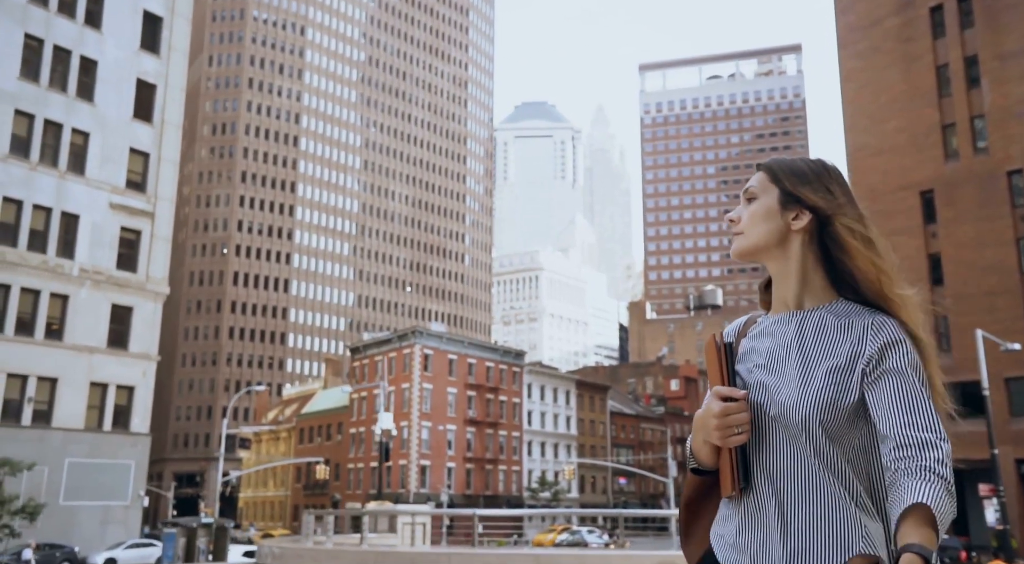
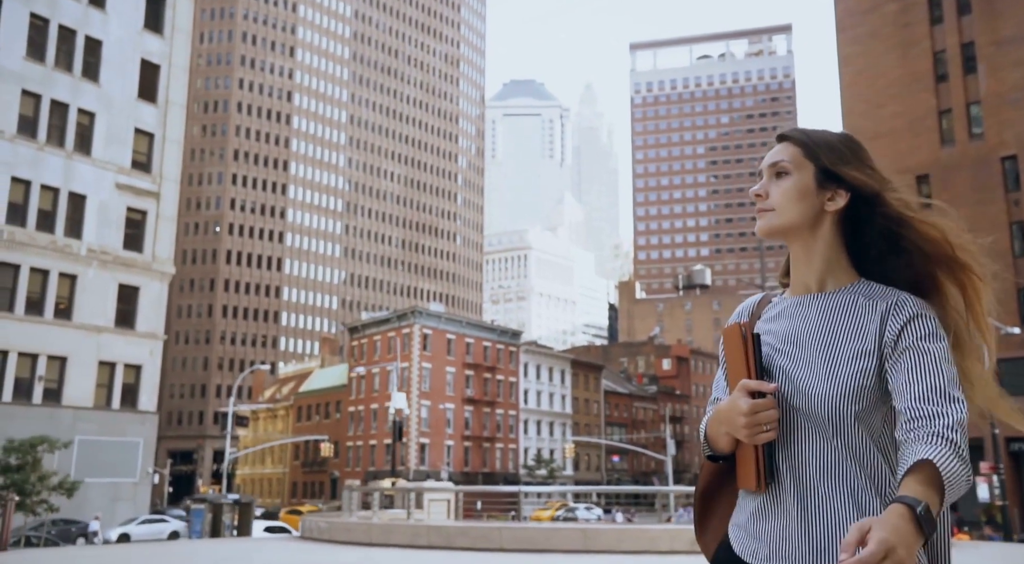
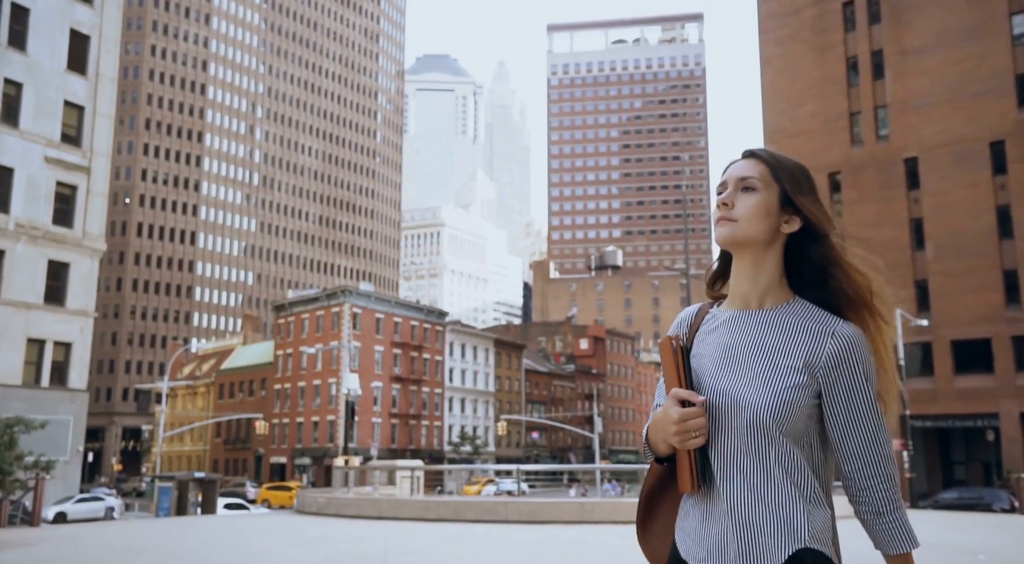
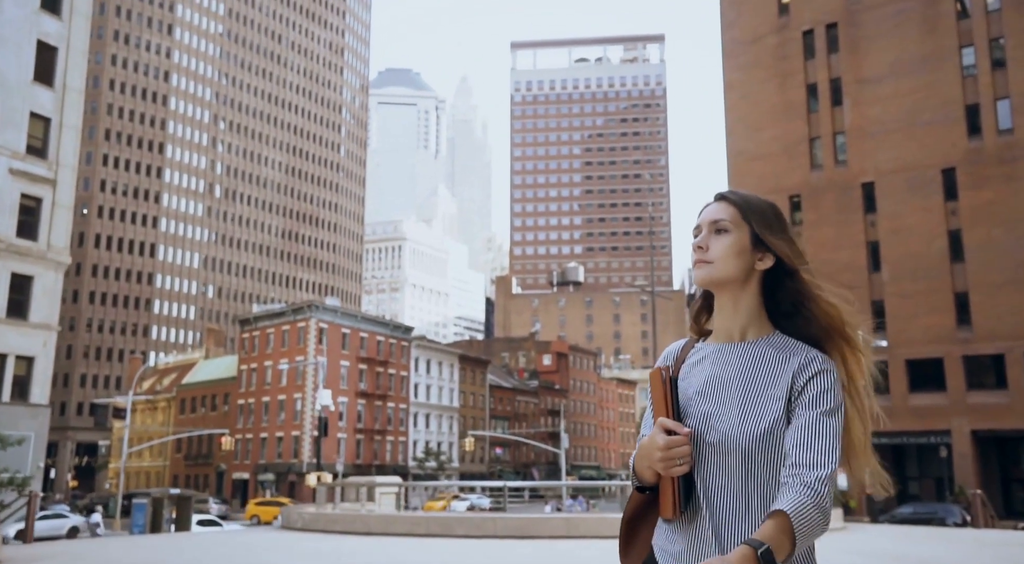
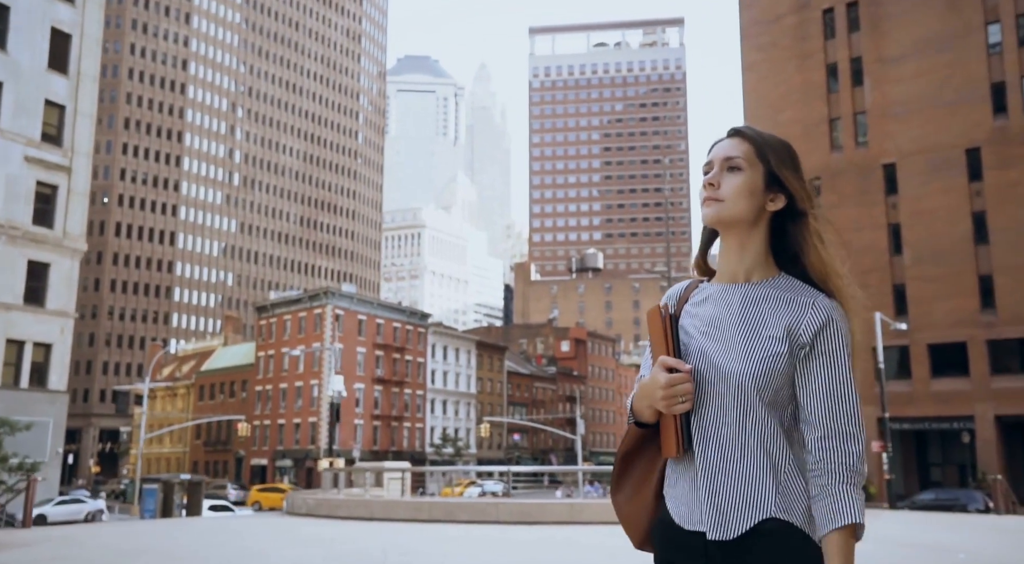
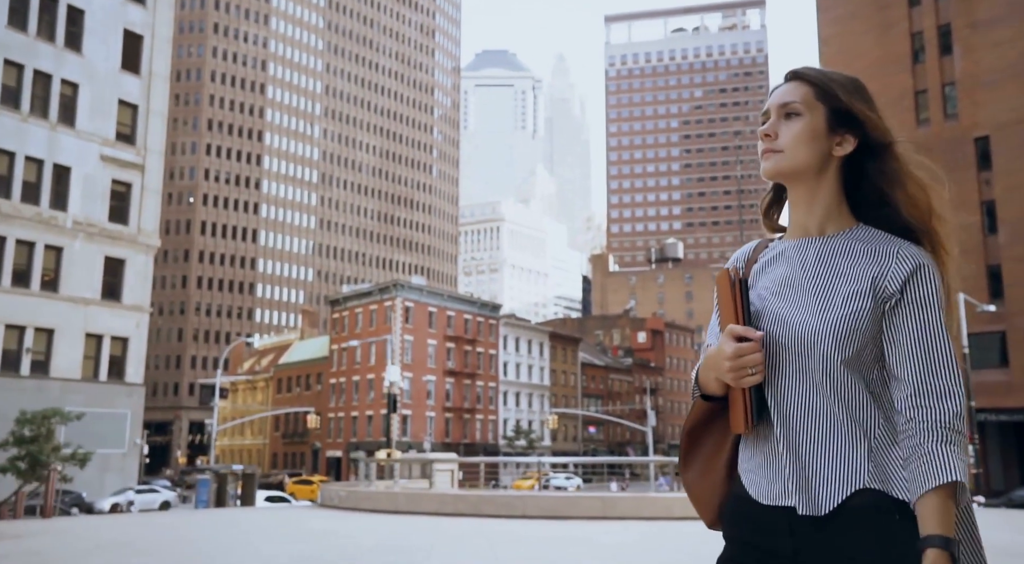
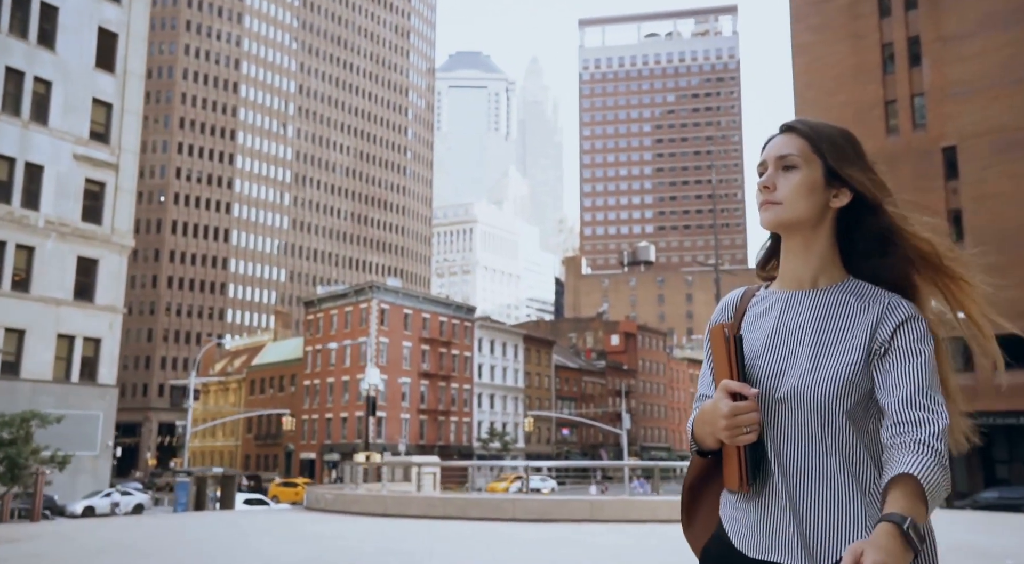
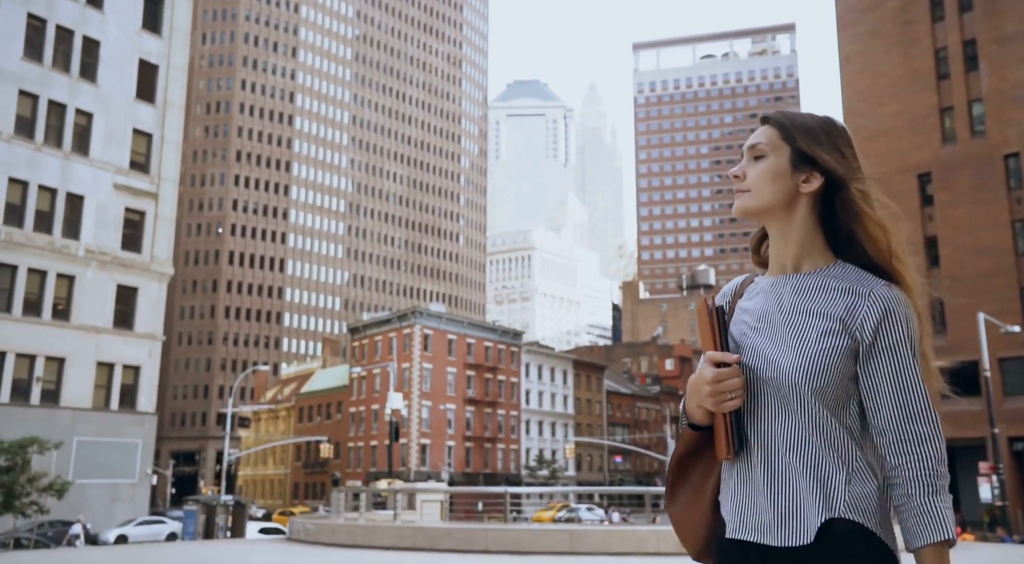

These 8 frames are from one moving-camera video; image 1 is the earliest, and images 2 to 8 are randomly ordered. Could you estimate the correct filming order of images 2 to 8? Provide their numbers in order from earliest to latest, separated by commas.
8, 2, 6, 7, 3, 5, 4
